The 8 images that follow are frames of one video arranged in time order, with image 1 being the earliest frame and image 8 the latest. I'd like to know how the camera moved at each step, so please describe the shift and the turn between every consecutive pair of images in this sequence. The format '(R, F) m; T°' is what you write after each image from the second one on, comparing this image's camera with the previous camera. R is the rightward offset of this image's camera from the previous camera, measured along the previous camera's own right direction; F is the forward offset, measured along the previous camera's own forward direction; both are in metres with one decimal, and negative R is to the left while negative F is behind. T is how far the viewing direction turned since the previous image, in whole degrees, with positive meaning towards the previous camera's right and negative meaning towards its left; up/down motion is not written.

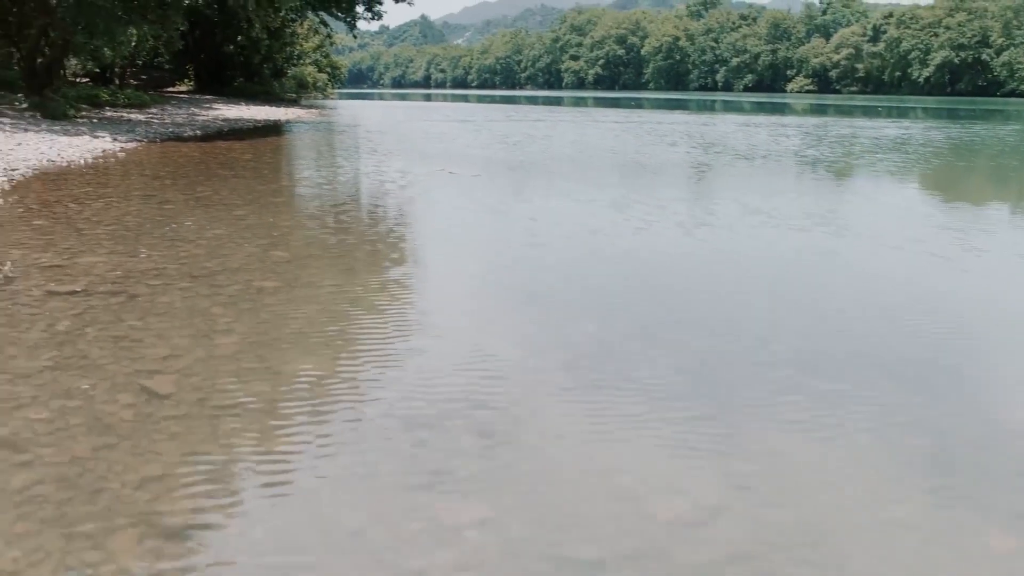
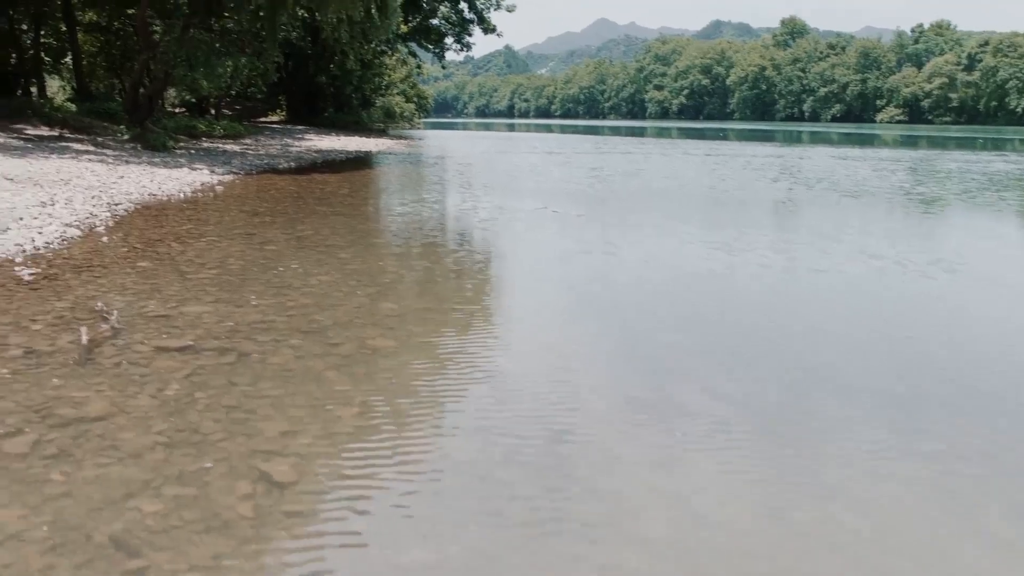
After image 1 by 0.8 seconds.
(-0.3, +0.5) m; -5°
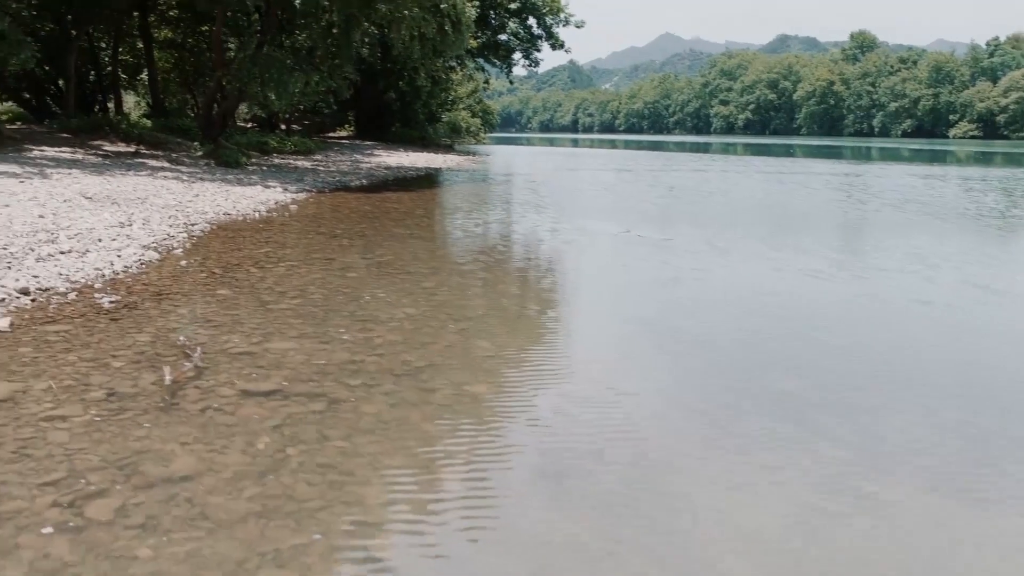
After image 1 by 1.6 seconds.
(-0.3, +0.4) m; -3°
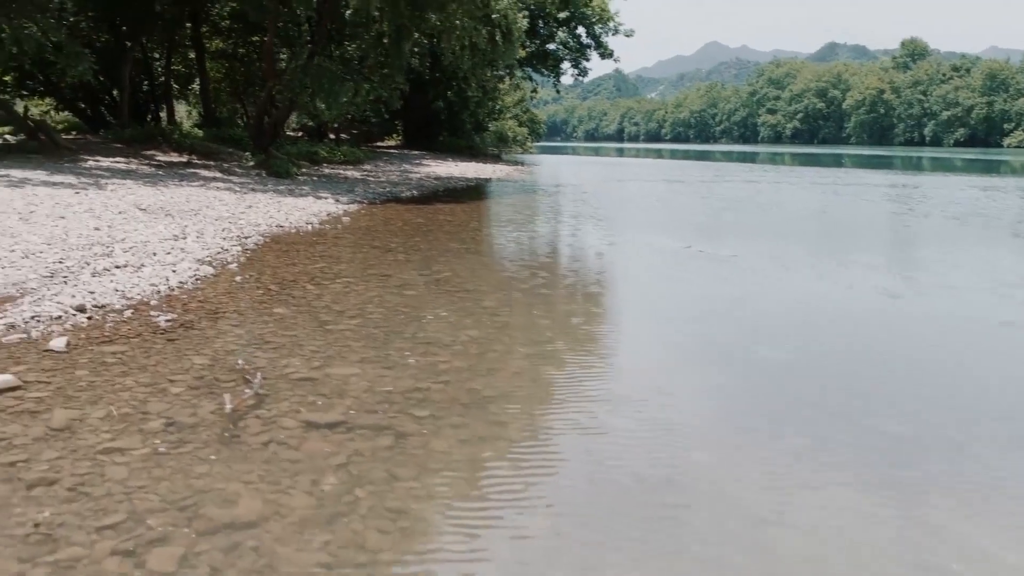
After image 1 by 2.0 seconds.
(-0.2, +0.3) m; -2°
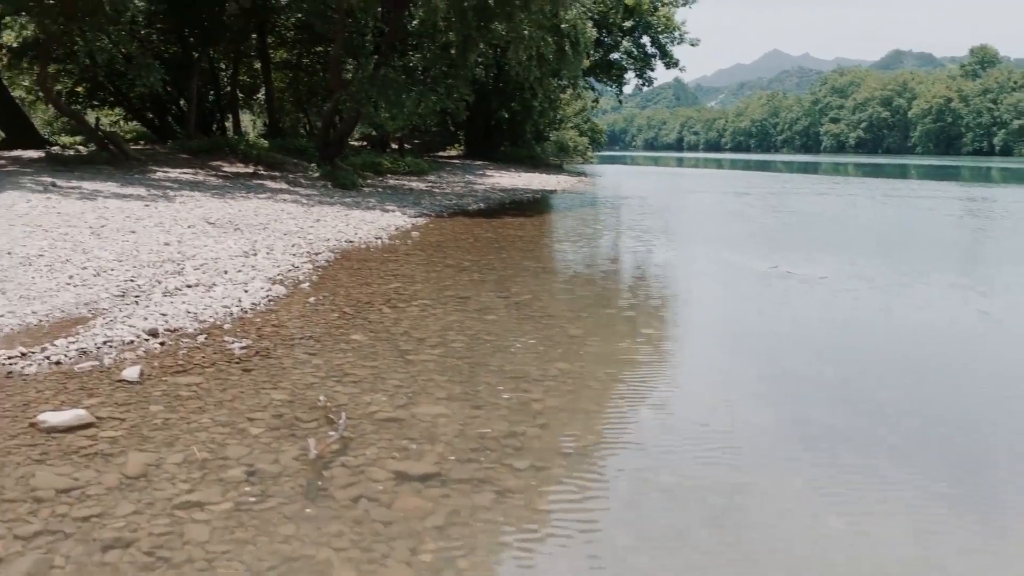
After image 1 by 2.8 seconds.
(-0.3, +0.5) m; -3°
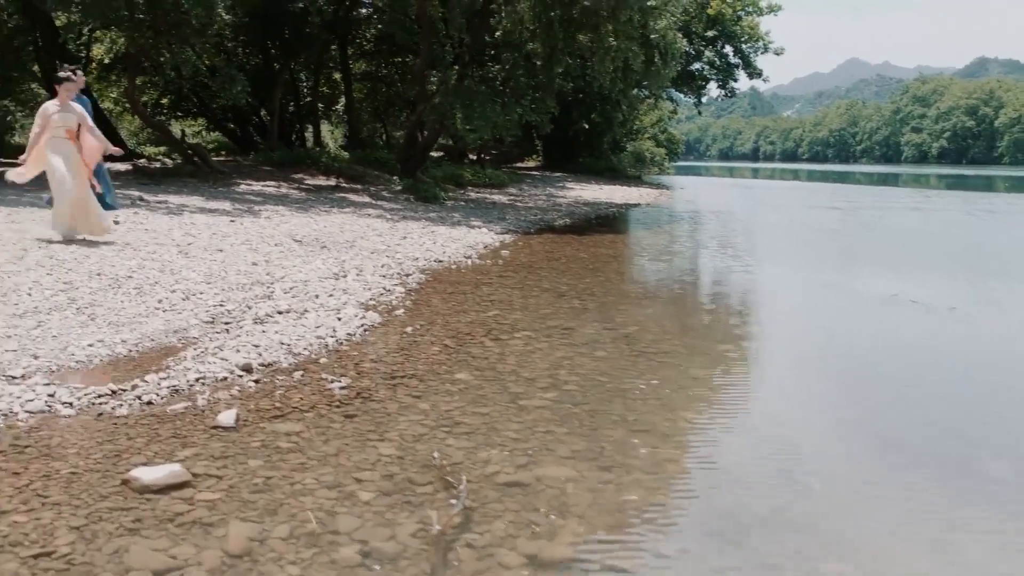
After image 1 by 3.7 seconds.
(-0.4, +0.6) m; -4°
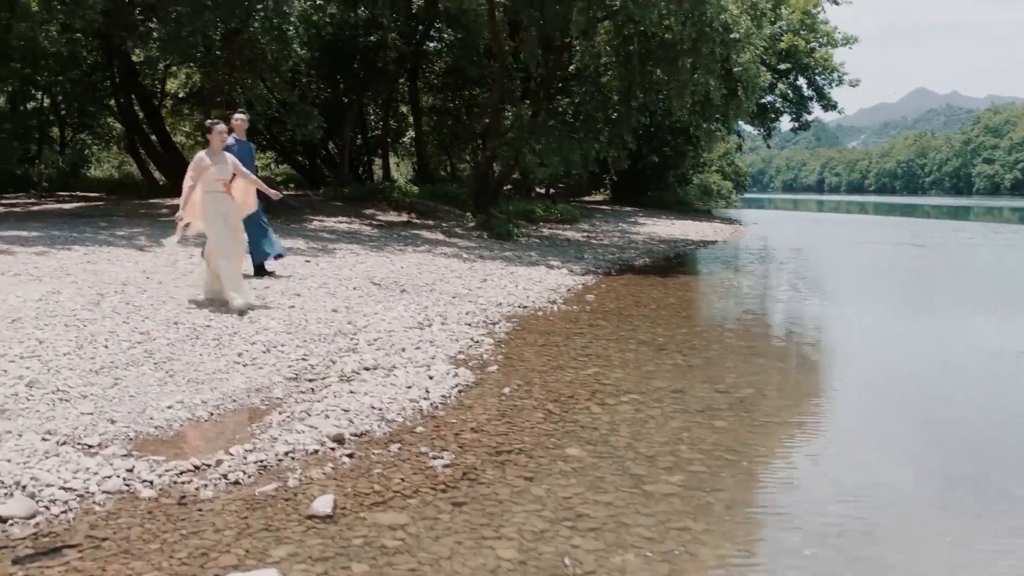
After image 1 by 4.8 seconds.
(-0.4, +0.7) m; -3°
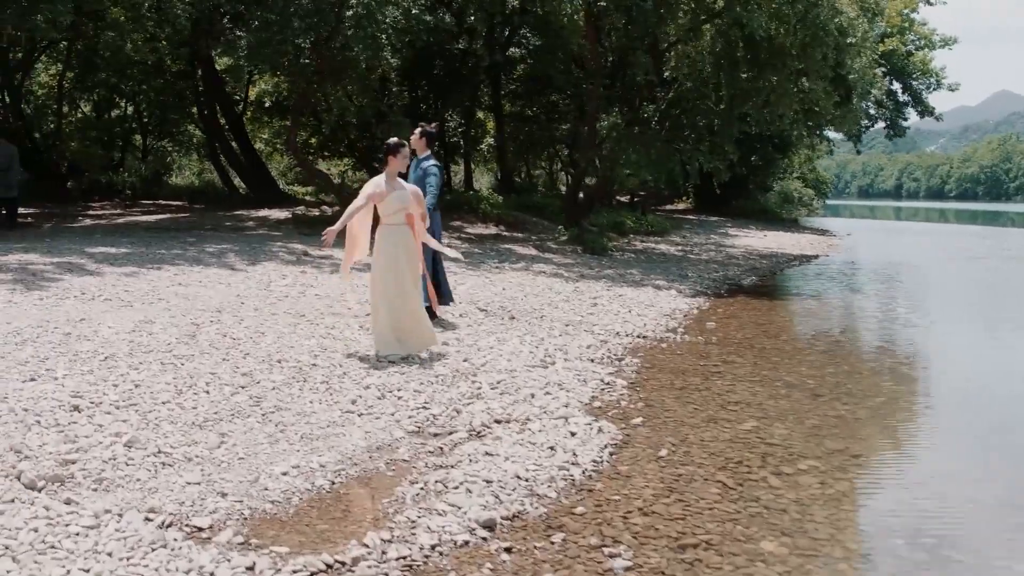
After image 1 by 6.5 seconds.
(-0.7, +1.1) m; -4°
